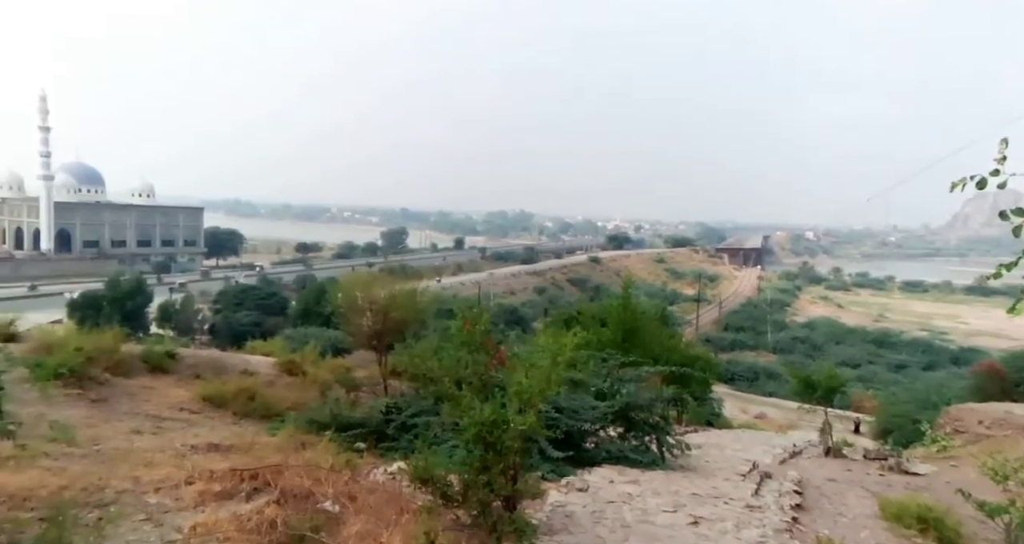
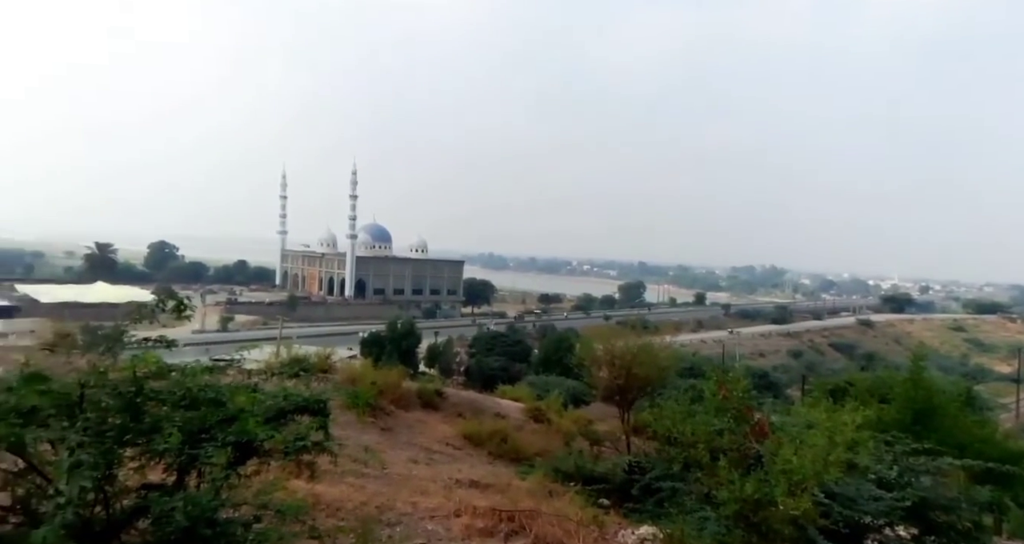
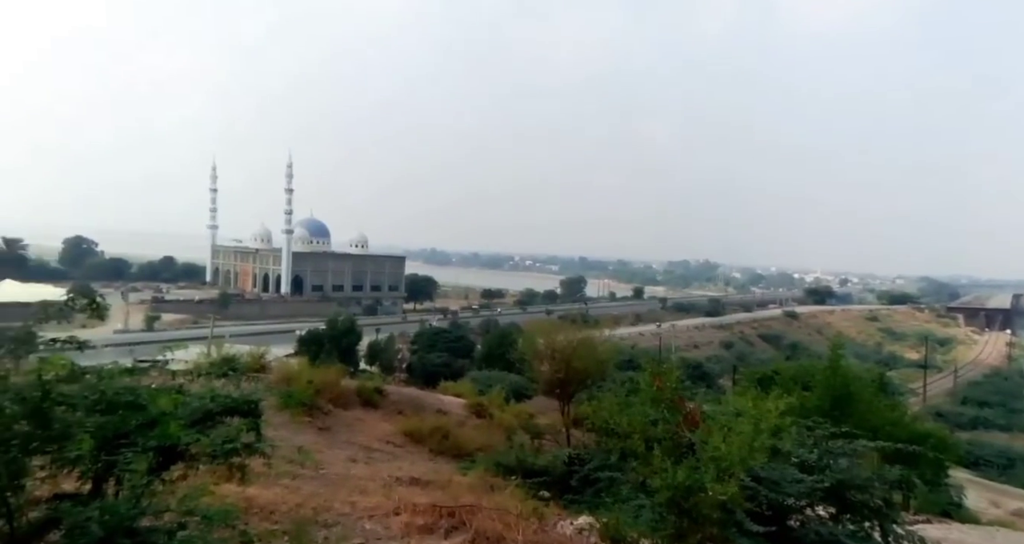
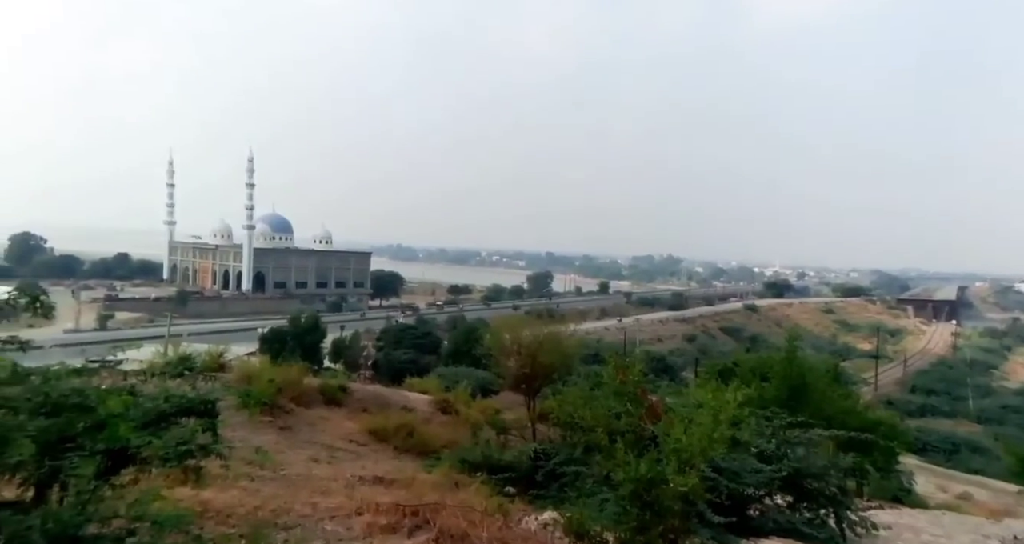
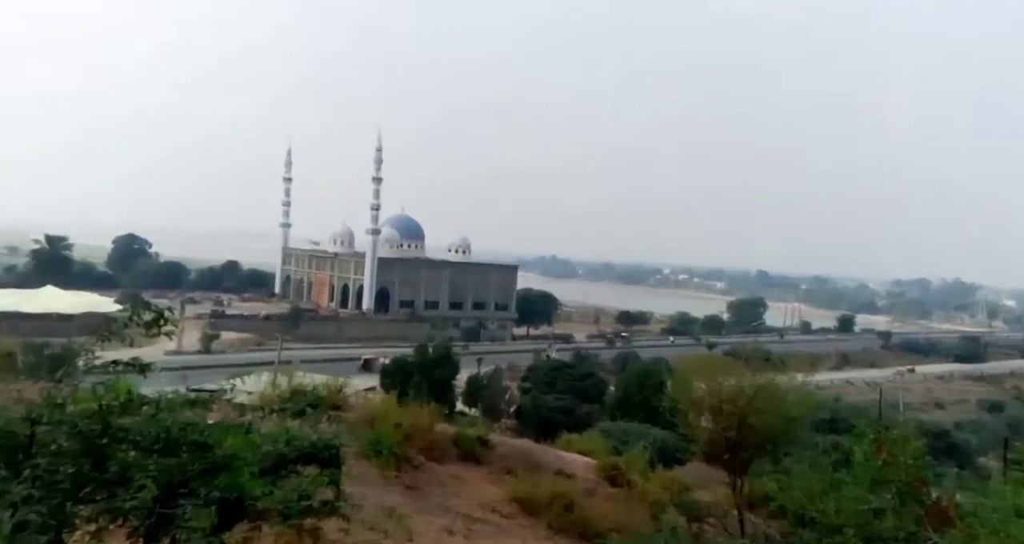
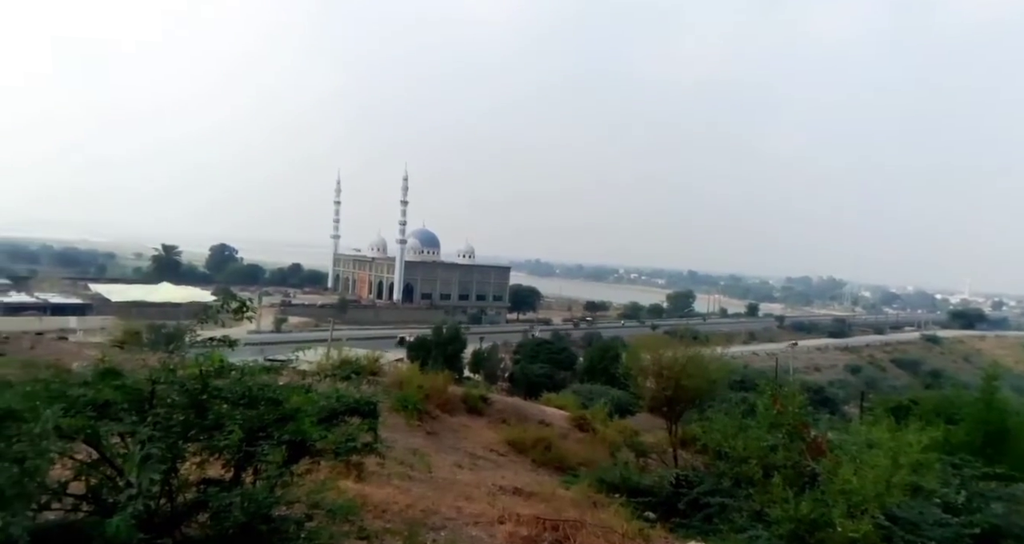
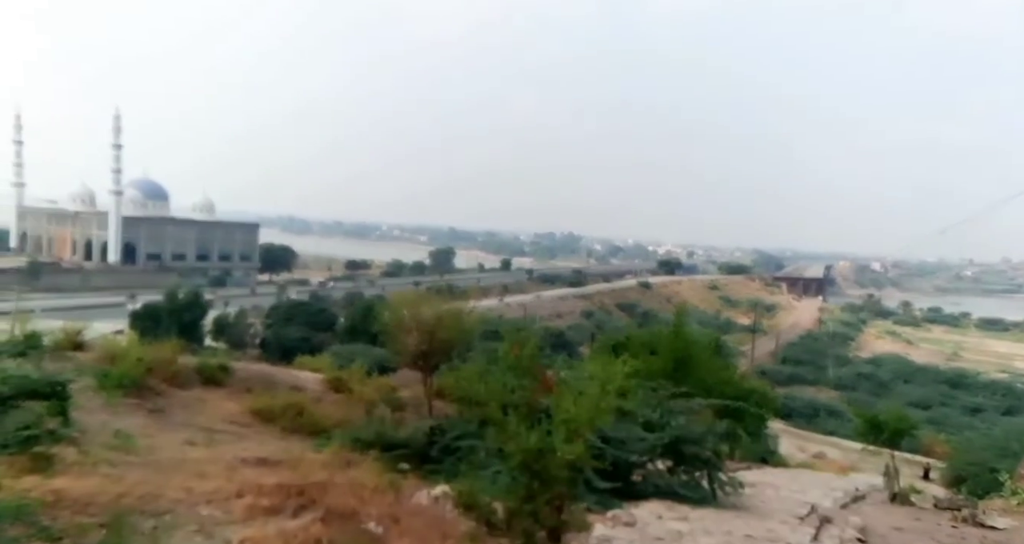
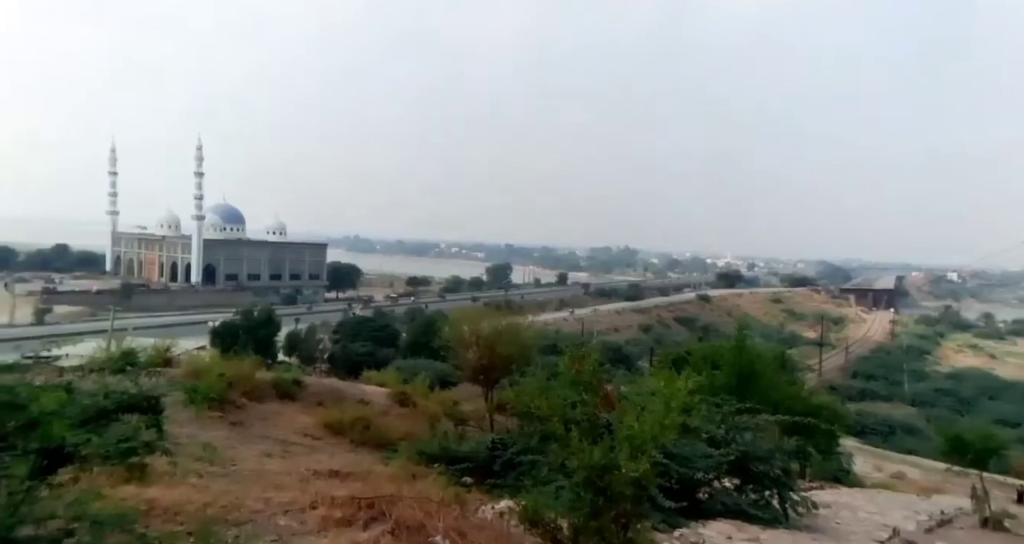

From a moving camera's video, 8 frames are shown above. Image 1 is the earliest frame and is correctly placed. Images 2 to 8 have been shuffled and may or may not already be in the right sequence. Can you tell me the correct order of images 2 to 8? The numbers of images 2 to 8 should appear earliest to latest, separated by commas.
7, 8, 4, 3, 2, 6, 5
